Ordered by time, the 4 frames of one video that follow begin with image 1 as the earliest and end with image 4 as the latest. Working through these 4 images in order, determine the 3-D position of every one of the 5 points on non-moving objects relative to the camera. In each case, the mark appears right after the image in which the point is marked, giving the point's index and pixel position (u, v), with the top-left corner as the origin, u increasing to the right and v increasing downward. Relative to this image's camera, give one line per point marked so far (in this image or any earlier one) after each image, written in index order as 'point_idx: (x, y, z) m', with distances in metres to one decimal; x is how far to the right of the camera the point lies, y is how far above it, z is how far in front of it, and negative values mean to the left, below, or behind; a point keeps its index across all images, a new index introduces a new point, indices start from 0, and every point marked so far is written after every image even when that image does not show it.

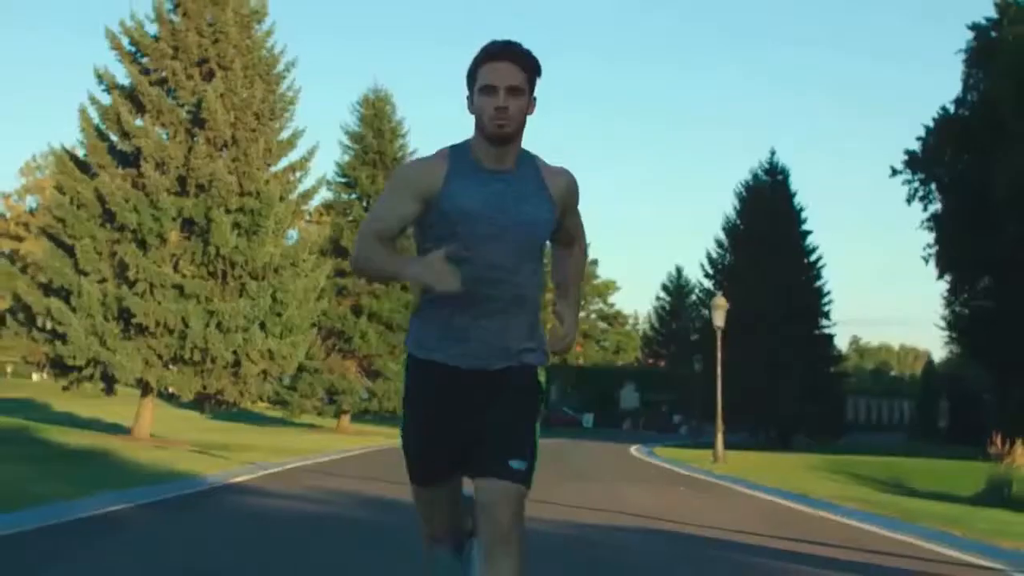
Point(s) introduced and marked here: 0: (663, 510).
0: (+1.7, -2.3, +16.2) m
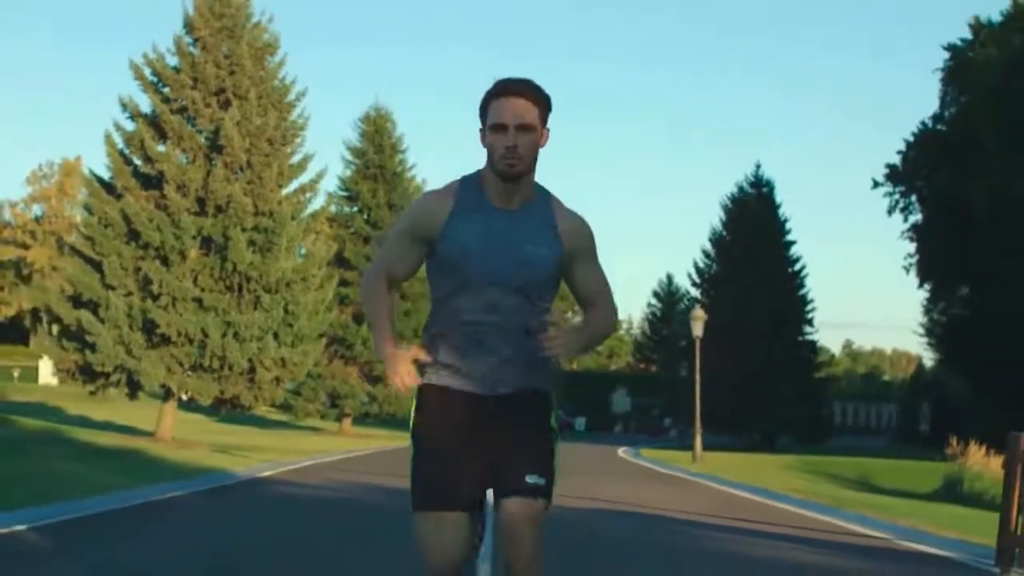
0: (+1.6, -2.5, +17.8) m
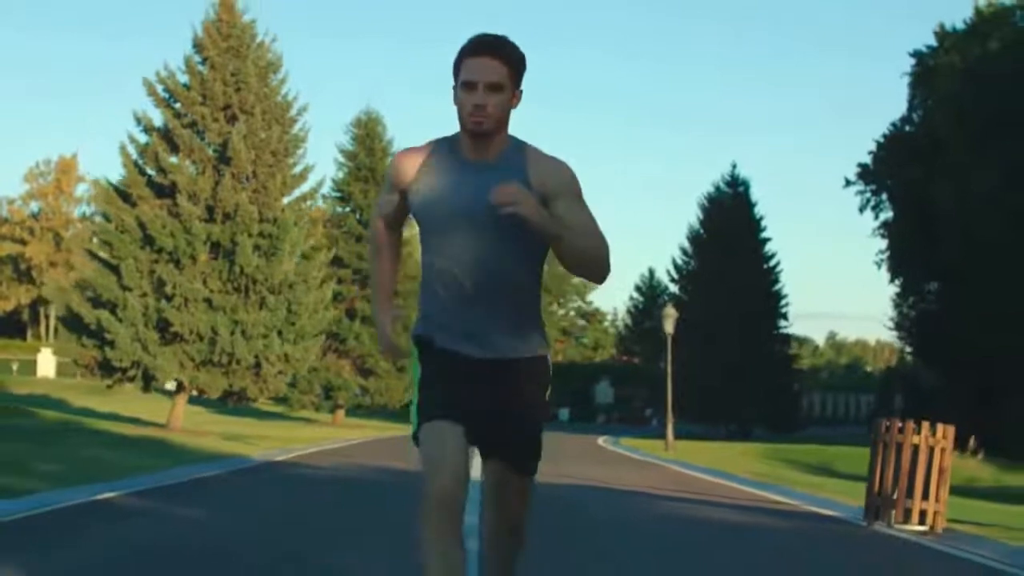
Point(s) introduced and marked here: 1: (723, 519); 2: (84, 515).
0: (+1.4, -2.5, +19.5) m
1: (+1.9, -2.1, +13.7) m
2: (-3.8, -2.0, +13.4) m
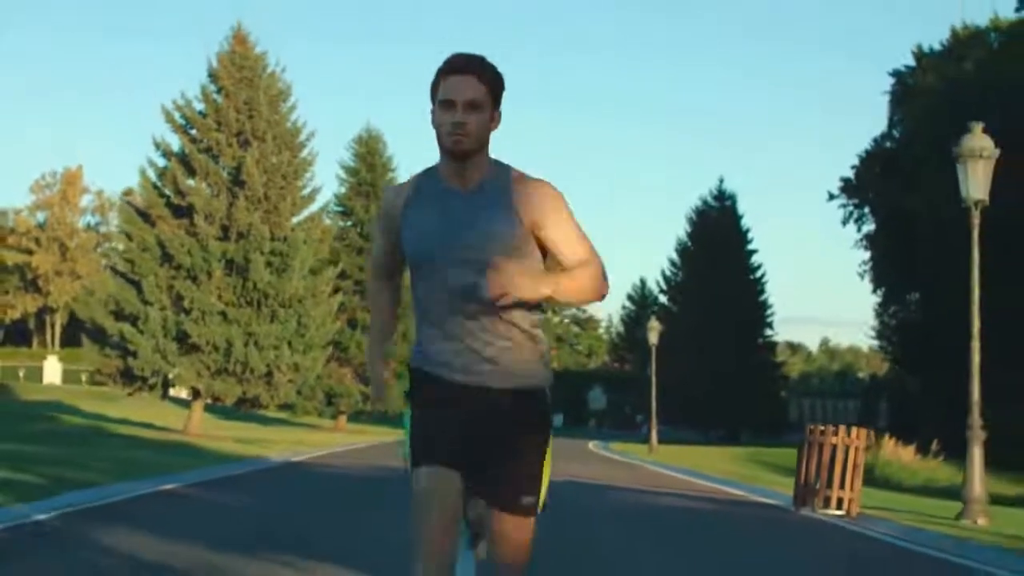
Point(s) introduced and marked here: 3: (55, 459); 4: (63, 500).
0: (+1.3, -2.7, +21.1) m
1: (+1.9, -2.3, +15.3) m
2: (-3.9, -2.2, +14.9) m
3: (-5.9, -2.2, +19.1) m
4: (-4.5, -2.1, +15.0) m
